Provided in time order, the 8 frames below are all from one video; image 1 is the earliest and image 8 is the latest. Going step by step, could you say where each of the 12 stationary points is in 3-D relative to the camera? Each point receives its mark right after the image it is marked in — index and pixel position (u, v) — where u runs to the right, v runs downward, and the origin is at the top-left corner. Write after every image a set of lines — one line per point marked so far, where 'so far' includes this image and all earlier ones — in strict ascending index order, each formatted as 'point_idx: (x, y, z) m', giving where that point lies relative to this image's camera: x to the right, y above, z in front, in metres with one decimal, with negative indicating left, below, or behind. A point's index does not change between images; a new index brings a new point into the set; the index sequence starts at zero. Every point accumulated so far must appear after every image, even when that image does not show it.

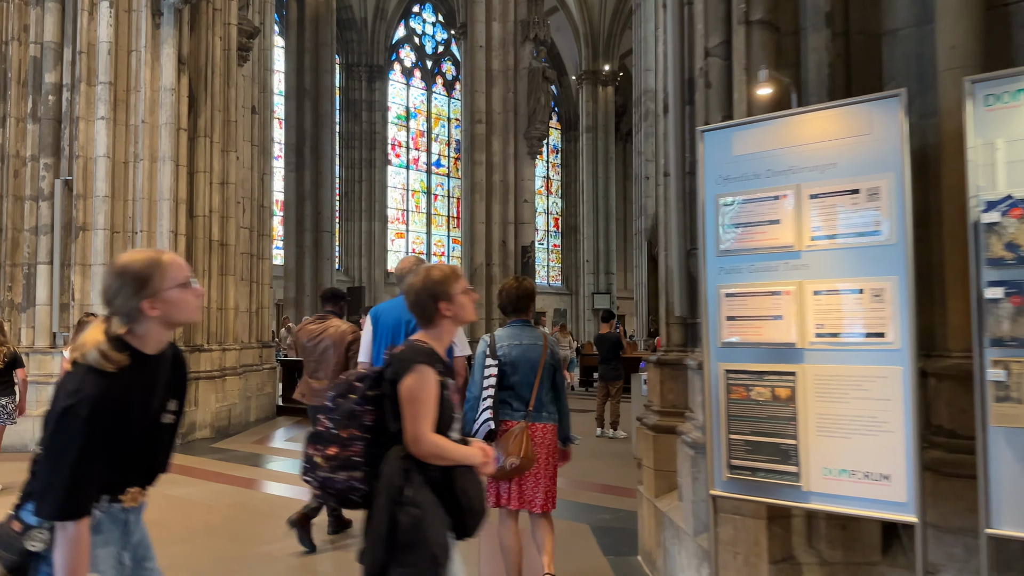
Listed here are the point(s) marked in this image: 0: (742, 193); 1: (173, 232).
0: (+0.7, +0.3, +2.4) m
1: (-3.3, +0.5, +7.9) m
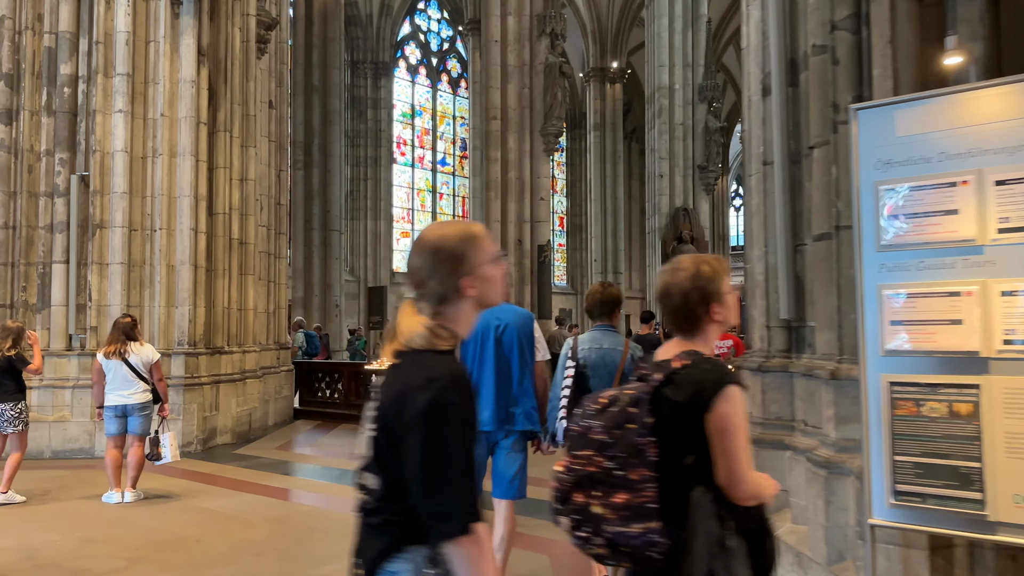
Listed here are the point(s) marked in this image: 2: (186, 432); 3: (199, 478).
0: (+1.0, +0.3, +2.1) m
1: (-3.0, +0.5, +7.6) m
2: (-2.9, -1.3, +7.3) m
3: (-2.3, -1.4, +6.0) m
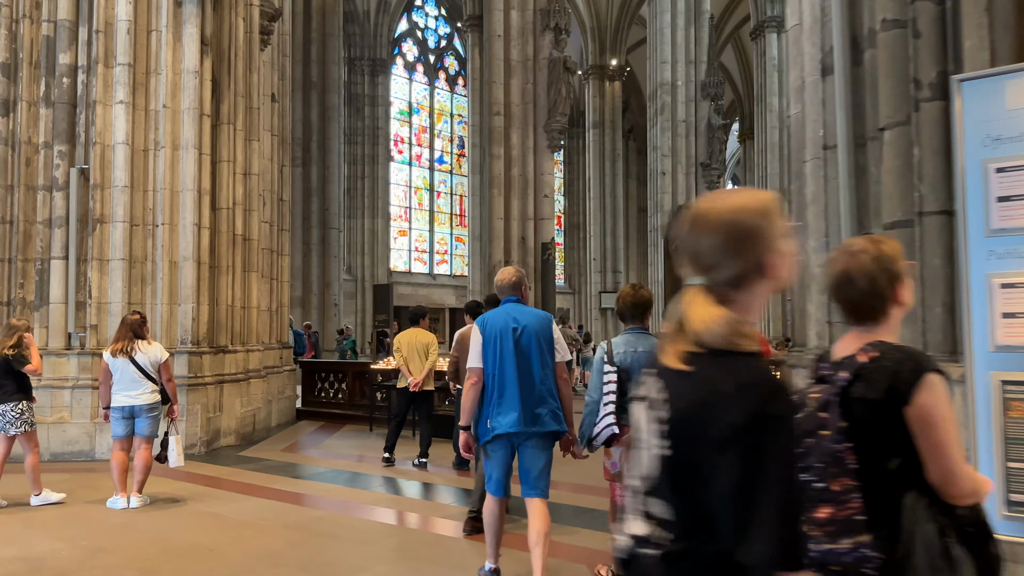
0: (+1.2, +0.3, +1.9) m
1: (-2.8, +0.6, +7.3) m
2: (-2.8, -1.3, +7.1) m
3: (-2.2, -1.4, +5.8) m
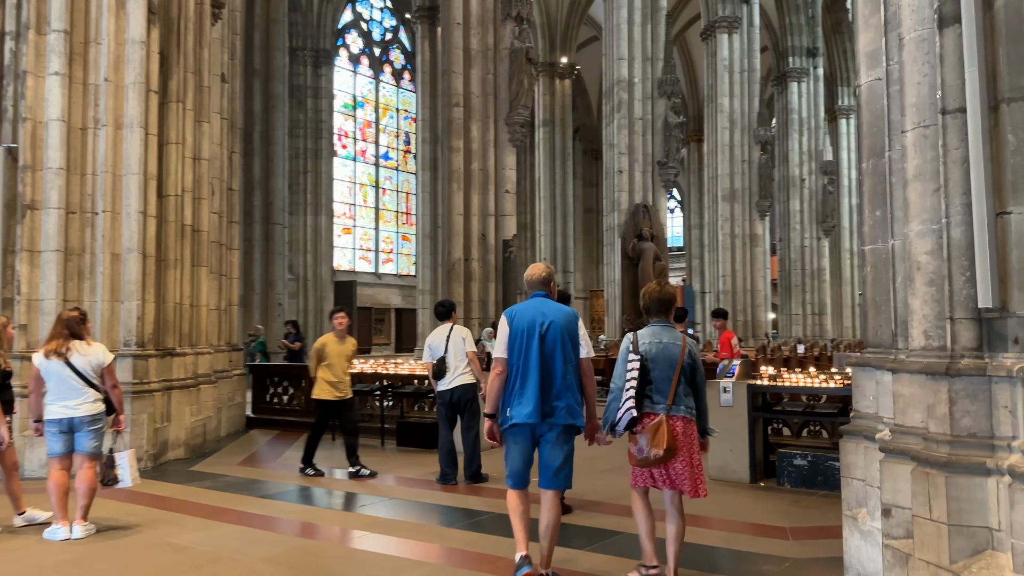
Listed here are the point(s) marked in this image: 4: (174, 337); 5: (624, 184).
0: (+1.5, +0.3, +1.5) m
1: (-3.0, +0.6, +6.6) m
2: (-2.9, -1.2, +6.3) m
3: (-2.2, -1.4, +5.1) m
4: (-2.9, -0.4, +7.0) m
5: (+2.4, +2.3, +17.6) m
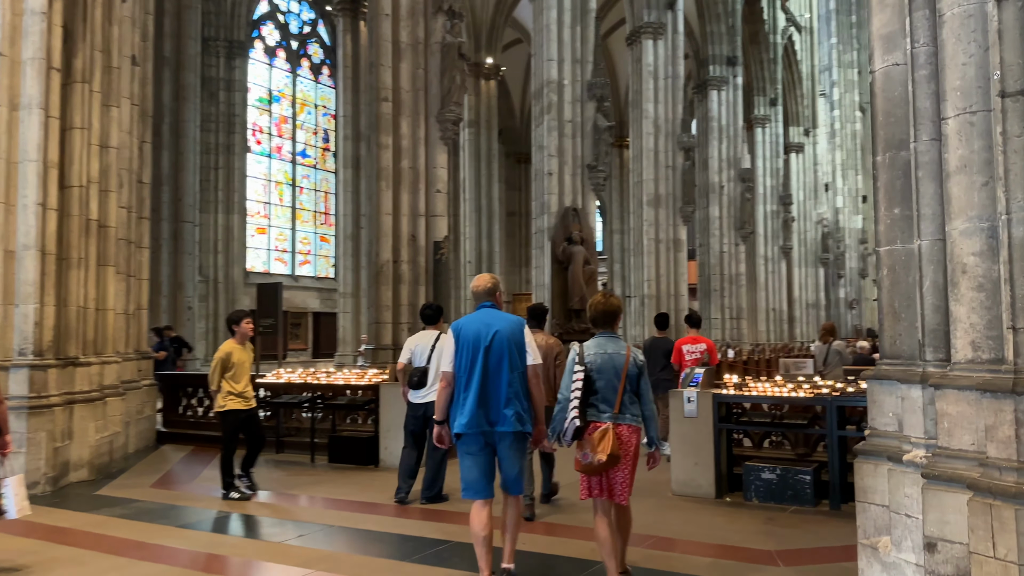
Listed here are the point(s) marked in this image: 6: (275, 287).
0: (+1.6, +0.3, +1.2) m
1: (-3.4, +0.6, +5.8) m
2: (-3.3, -1.2, +5.5) m
3: (-2.5, -1.4, +4.4) m
4: (-3.4, -0.4, +6.3) m
5: (+0.9, +2.2, +17.4) m
6: (-3.5, 0.0, +12.0) m
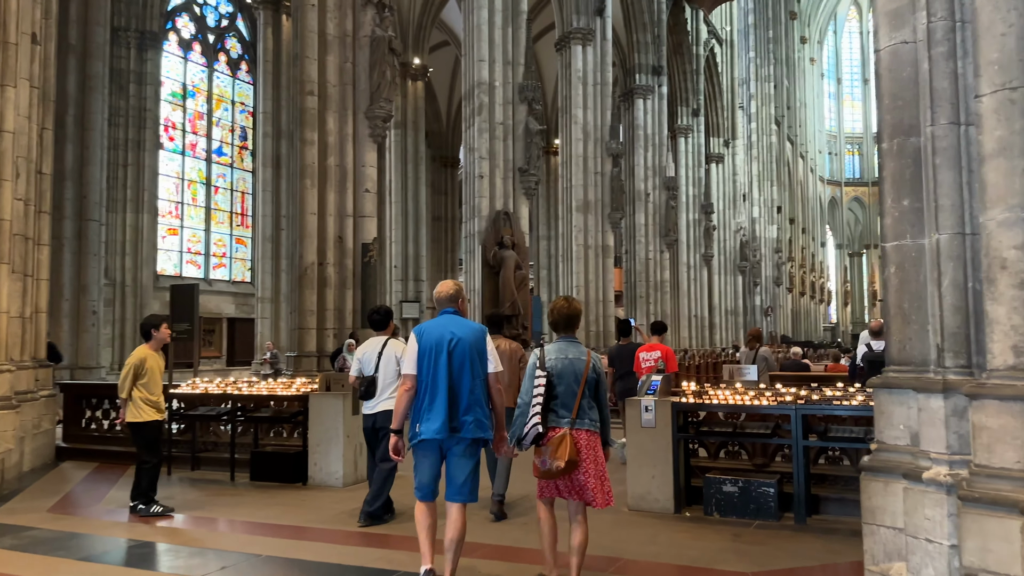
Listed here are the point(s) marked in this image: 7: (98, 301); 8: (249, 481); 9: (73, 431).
0: (+1.6, +0.3, +1.0) m
1: (-3.7, +0.6, +5.1) m
2: (-3.6, -1.2, +4.8) m
3: (-2.7, -1.3, +3.7) m
4: (-3.8, -0.4, +5.6) m
5: (-0.6, +2.1, +17.0) m
6: (-4.4, 0.0, +11.2) m
7: (-7.5, -0.2, +14.7) m
8: (-2.3, -1.7, +7.0) m
9: (-4.4, -1.4, +8.1) m
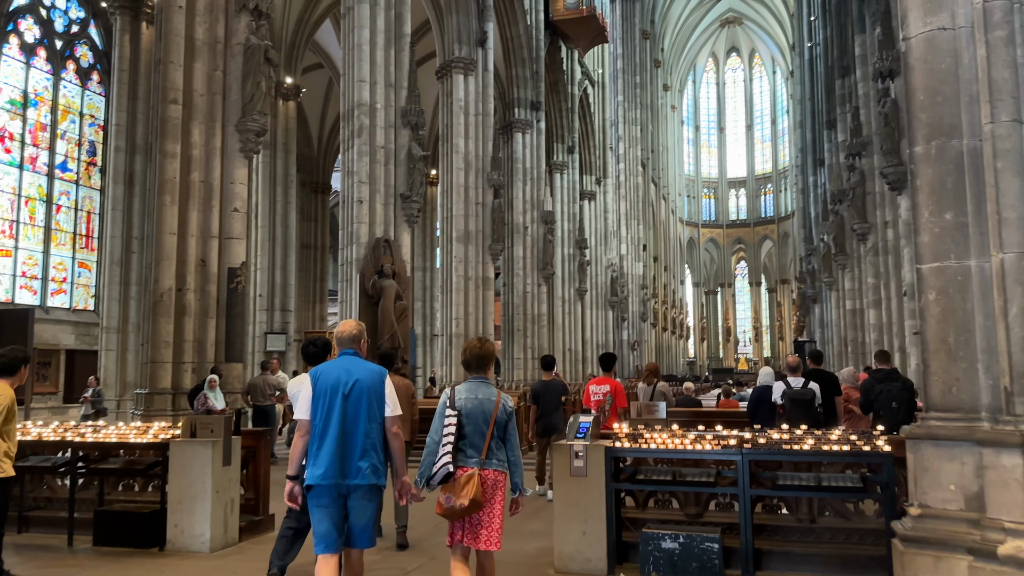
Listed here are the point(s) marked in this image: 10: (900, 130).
0: (+1.8, +0.3, +0.7) m
1: (-4.1, +0.5, +3.8) m
2: (-4.0, -1.3, +3.5) m
3: (-2.9, -1.4, +2.6) m
4: (-4.3, -0.5, +4.2) m
5: (-3.0, +1.4, +16.2) m
6: (-5.9, -0.3, +9.8) m
7: (-9.4, -0.6, +12.6) m
8: (-3.1, -1.8, +5.9) m
9: (-5.3, -1.6, +6.6) m
10: (+7.4, +3.0, +15.4) m
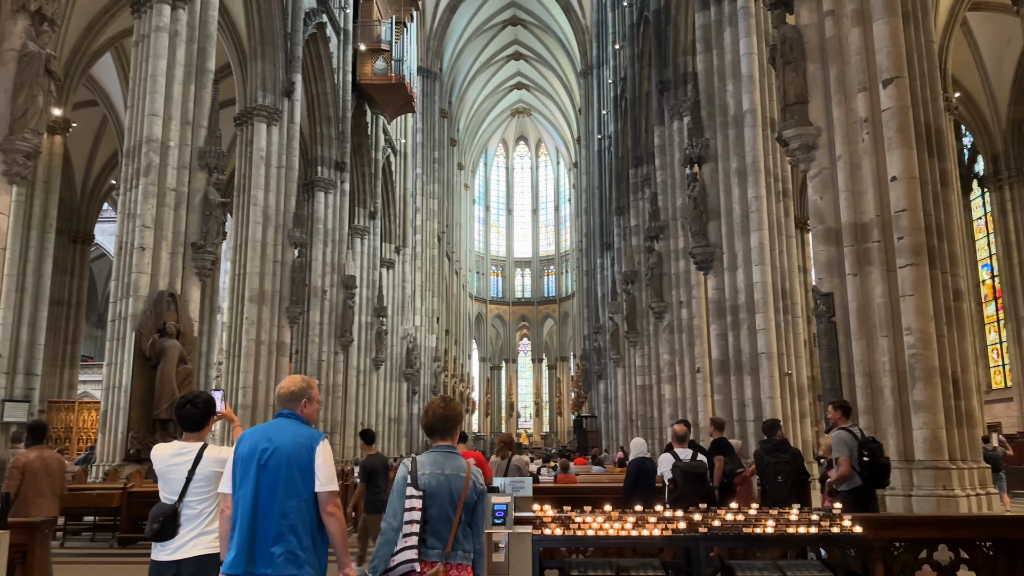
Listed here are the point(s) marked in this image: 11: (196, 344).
0: (+2.4, +0.3, +0.4) m
1: (-4.2, +0.6, +1.9) m
2: (-4.1, -1.2, +1.4) m
3: (-2.8, -1.3, +0.8) m
4: (-4.5, -0.5, +2.2) m
5: (-6.3, +0.4, +14.1) m
6: (-7.5, -0.7, +7.1) m
7: (-11.7, -1.0, +8.9) m
8: (-3.8, -2.0, +3.9) m
9: (-6.1, -1.7, +4.1) m
10: (+3.9, +1.5, +16.3) m
11: (-5.6, -1.0, +14.5) m
